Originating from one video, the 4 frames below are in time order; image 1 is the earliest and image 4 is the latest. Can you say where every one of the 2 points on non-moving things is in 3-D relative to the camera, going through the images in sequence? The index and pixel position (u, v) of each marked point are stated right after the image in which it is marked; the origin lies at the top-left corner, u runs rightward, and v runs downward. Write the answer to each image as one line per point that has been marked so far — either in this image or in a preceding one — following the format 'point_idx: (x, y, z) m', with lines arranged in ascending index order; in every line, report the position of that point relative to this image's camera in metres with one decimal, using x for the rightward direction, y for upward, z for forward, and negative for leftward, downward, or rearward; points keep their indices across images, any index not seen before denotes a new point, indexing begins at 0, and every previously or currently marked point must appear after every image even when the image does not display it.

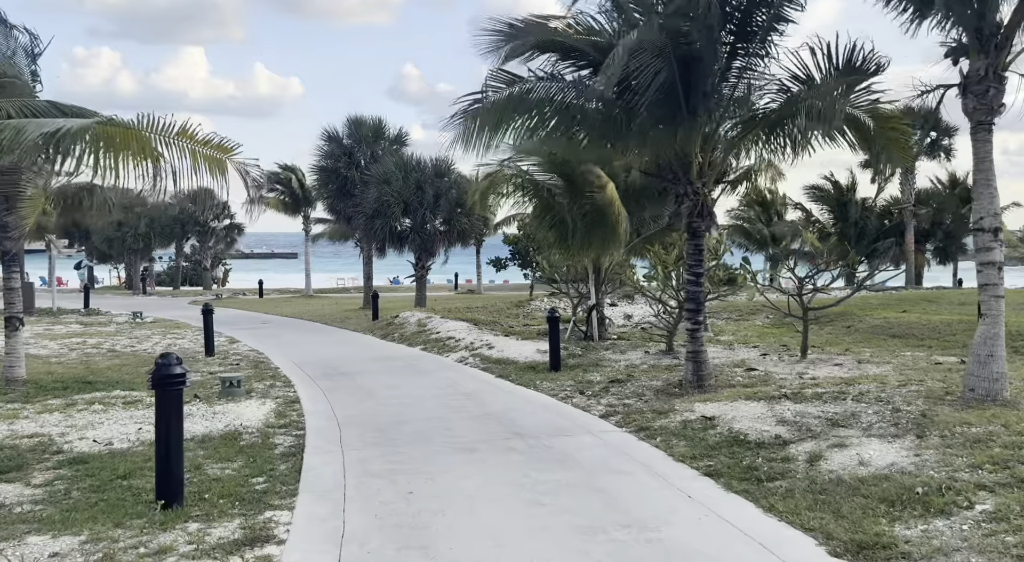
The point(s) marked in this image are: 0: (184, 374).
0: (-2.1, -0.6, +6.7) m
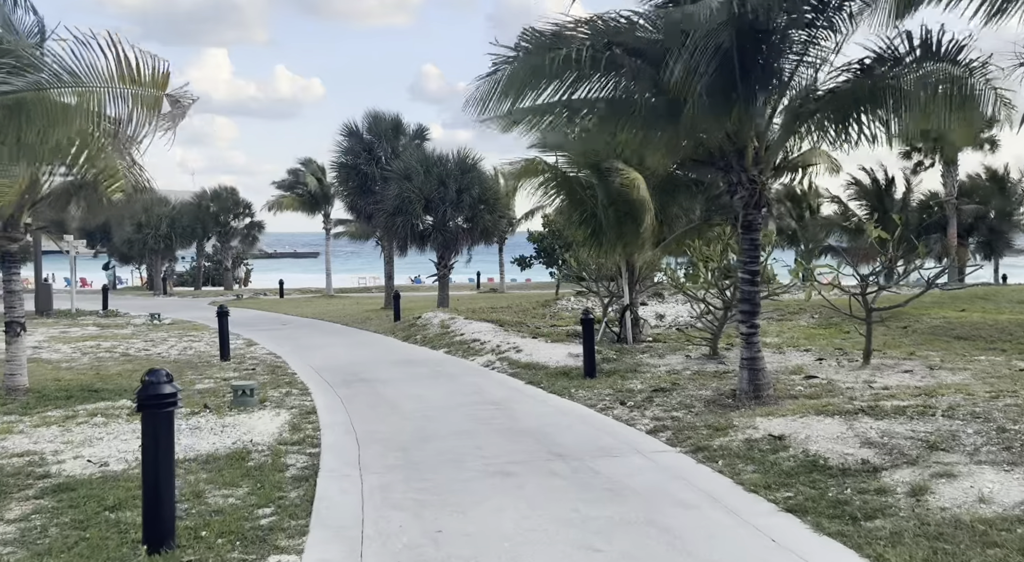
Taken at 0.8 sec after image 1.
0: (-1.9, -0.6, +5.7) m
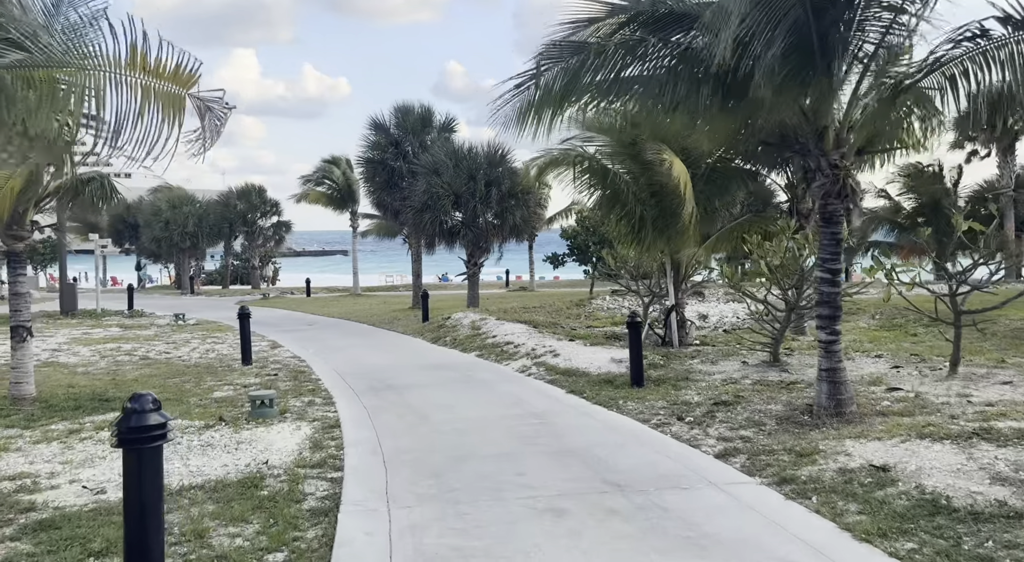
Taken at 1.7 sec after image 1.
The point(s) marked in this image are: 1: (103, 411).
0: (-1.6, -0.6, +4.7) m
1: (-4.6, -1.5, +11.7) m
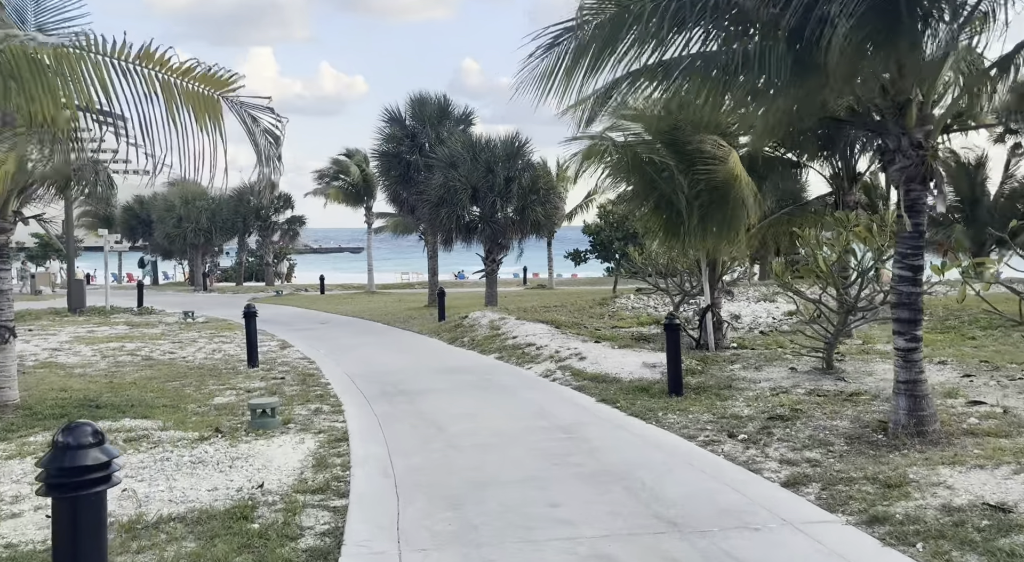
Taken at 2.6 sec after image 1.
0: (-1.4, -0.6, +3.6) m
1: (-4.3, -1.4, +10.7) m
